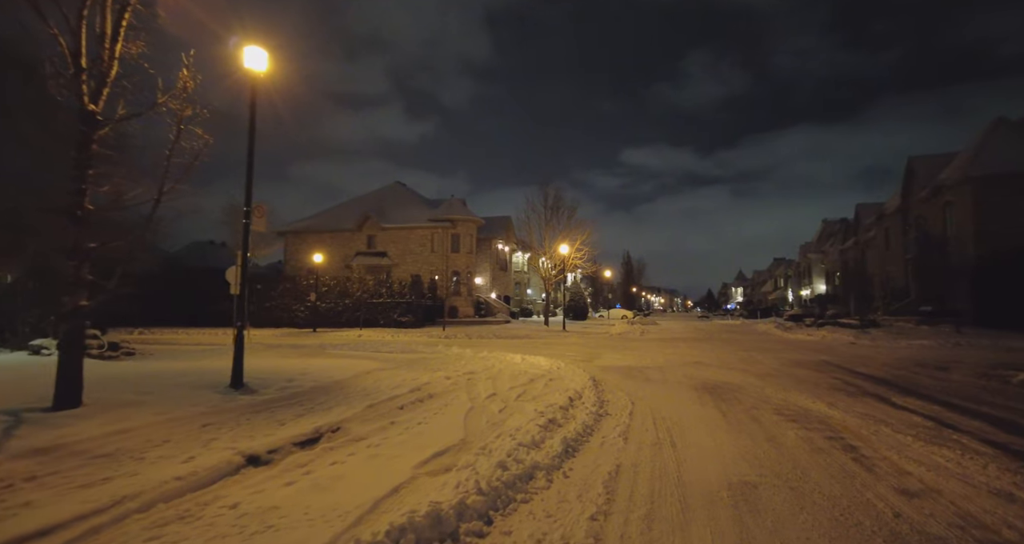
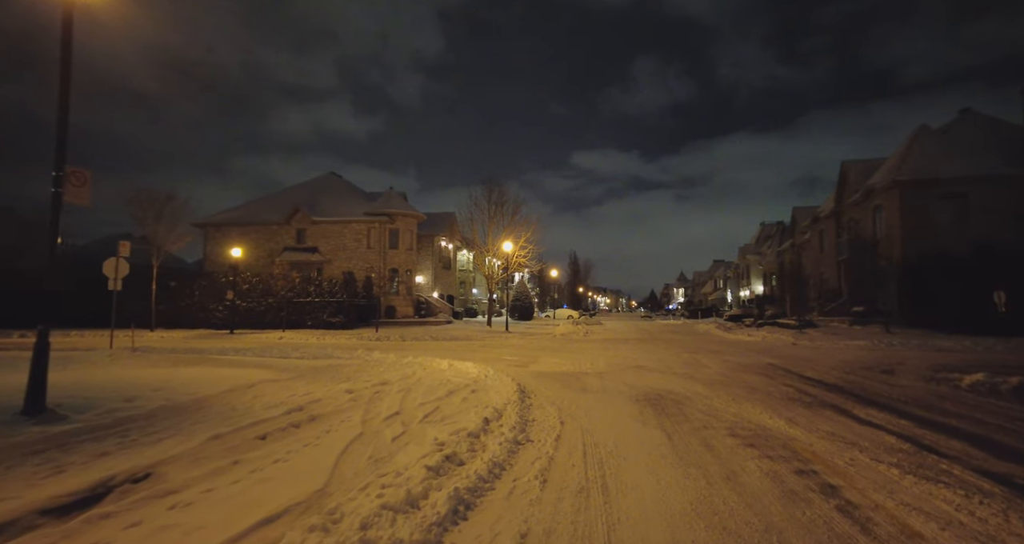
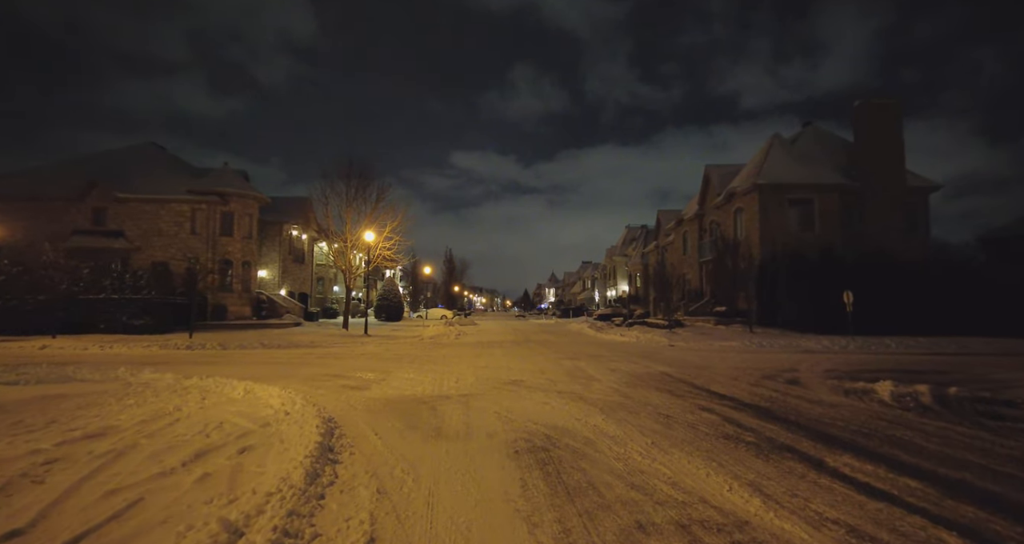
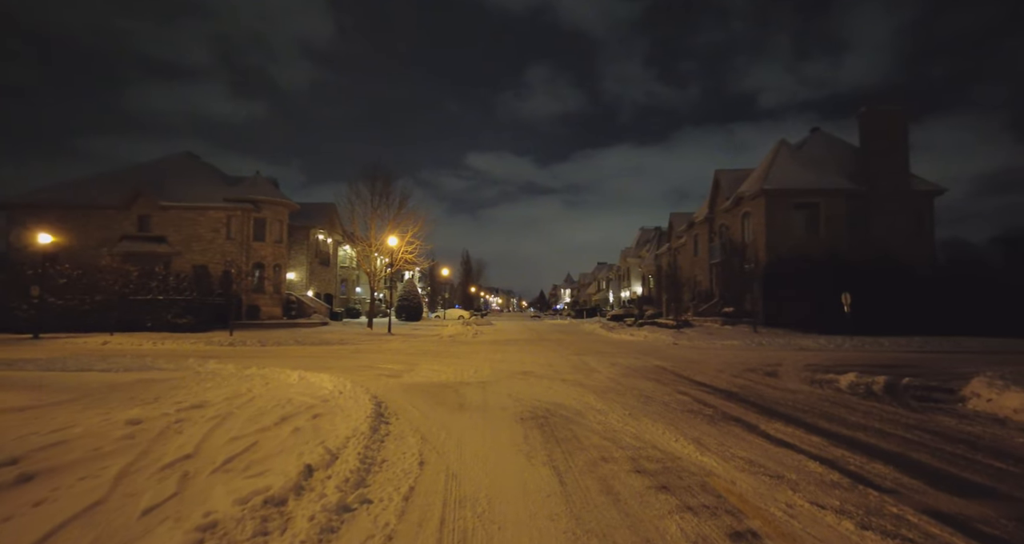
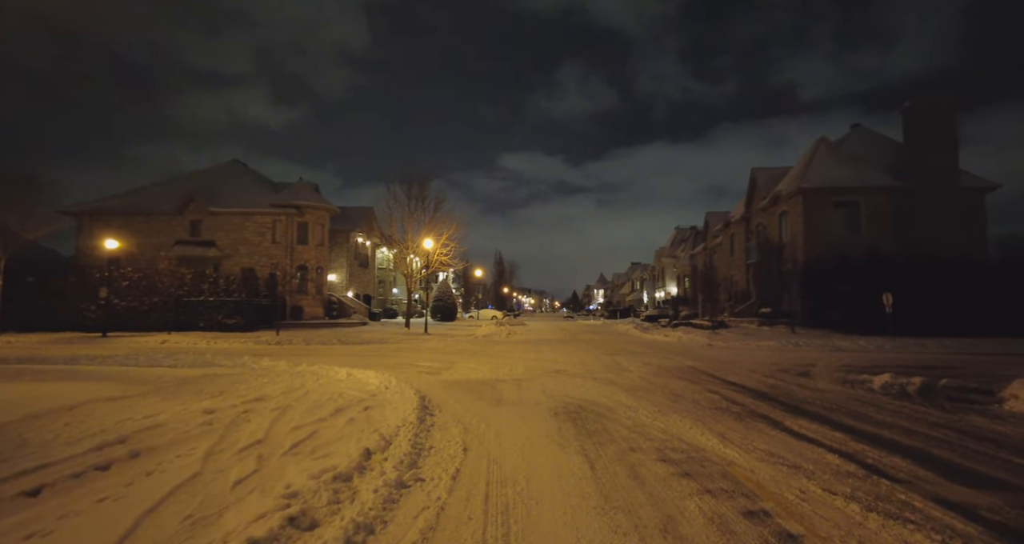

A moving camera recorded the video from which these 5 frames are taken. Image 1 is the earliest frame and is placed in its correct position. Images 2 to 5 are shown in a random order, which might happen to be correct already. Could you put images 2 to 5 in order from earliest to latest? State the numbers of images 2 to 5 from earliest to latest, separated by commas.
2, 5, 4, 3
